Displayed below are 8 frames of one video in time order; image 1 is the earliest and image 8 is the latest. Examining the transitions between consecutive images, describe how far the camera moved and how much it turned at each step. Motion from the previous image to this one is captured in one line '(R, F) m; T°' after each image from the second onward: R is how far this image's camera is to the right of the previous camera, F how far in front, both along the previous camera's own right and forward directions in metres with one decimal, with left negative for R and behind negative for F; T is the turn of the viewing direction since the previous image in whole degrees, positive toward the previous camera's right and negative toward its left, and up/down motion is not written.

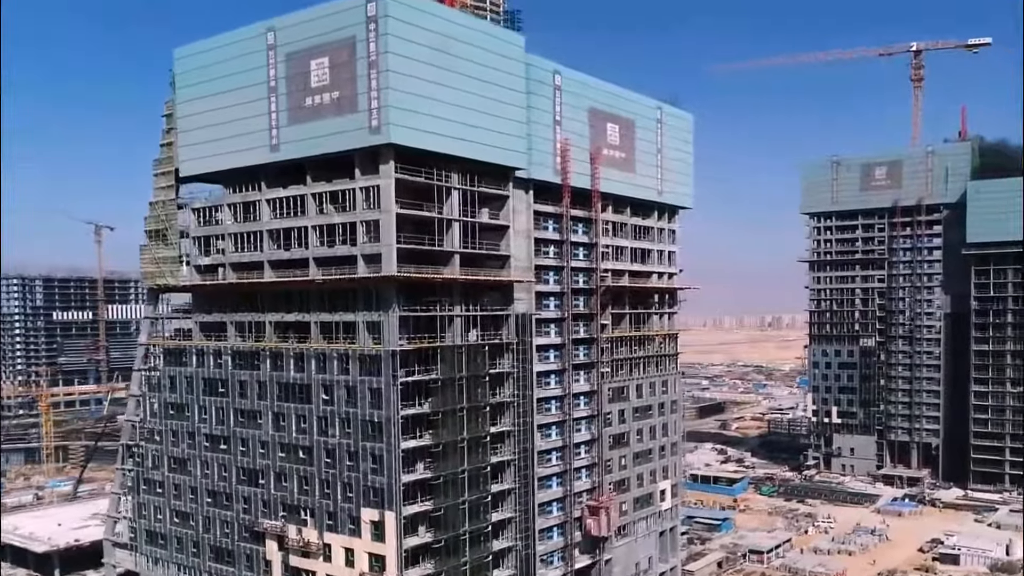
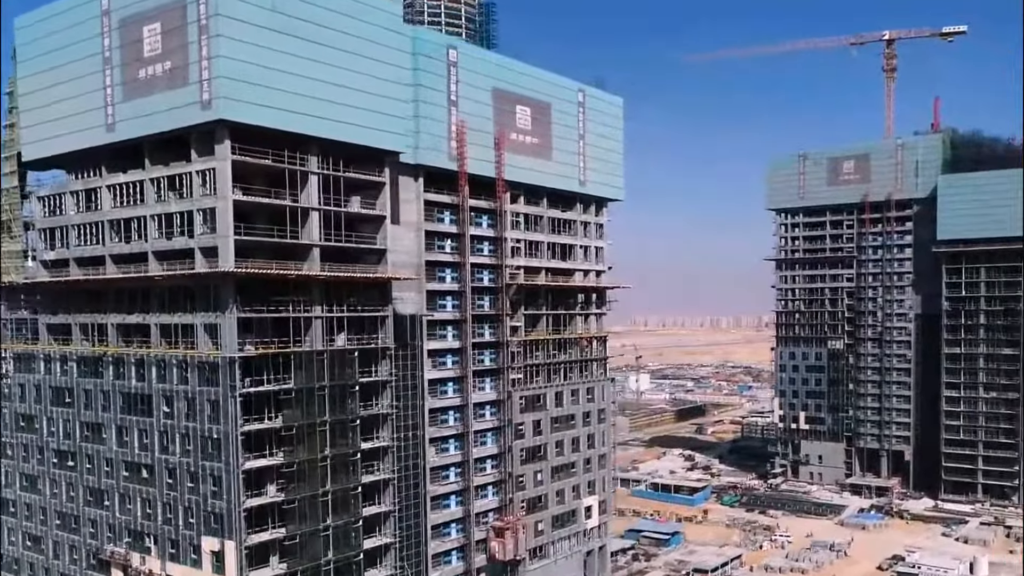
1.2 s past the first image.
(+5.4, +5.4) m; 0°
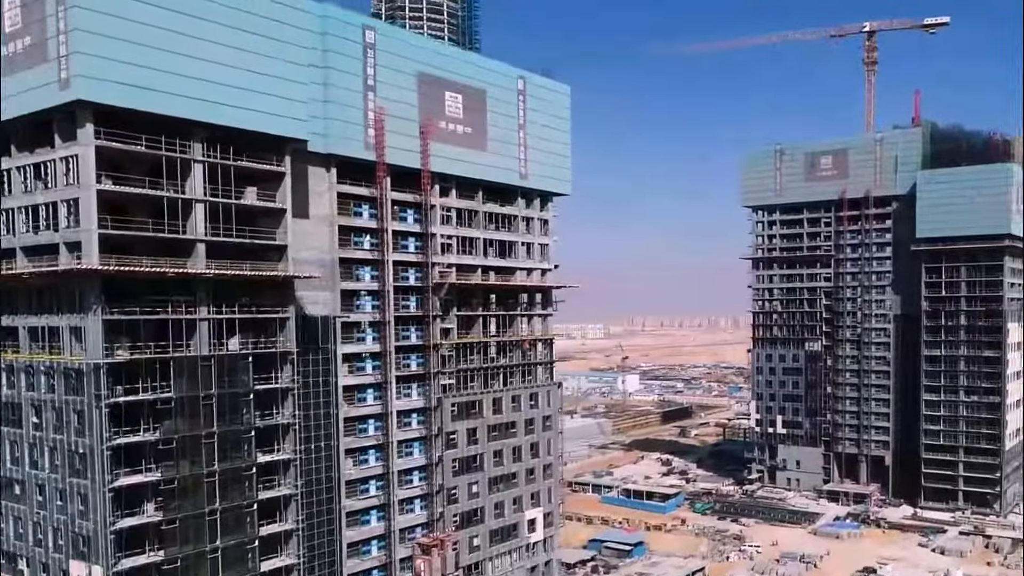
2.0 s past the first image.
(+3.6, +3.6) m; 0°
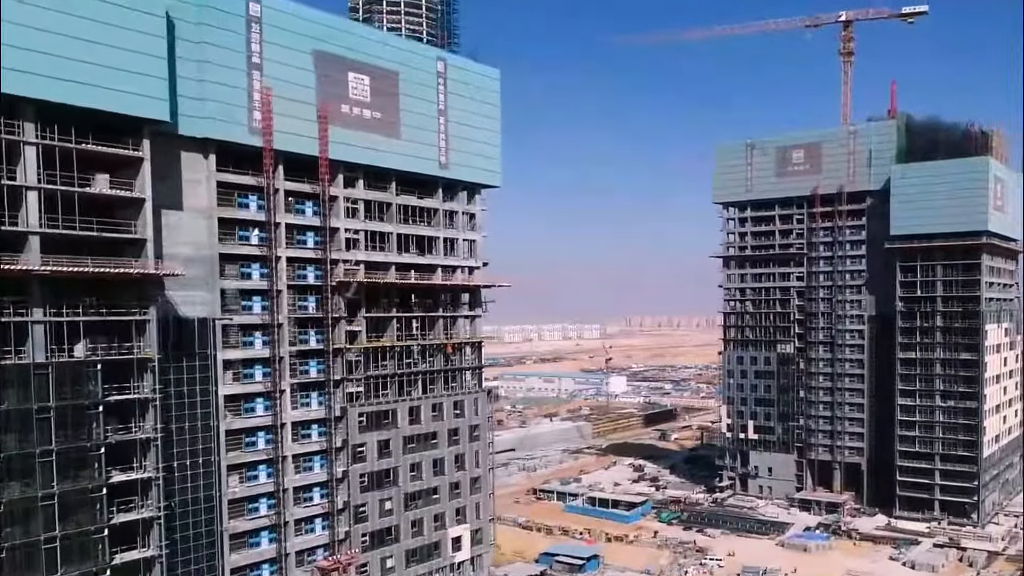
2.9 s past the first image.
(+4.1, +4.3) m; 0°
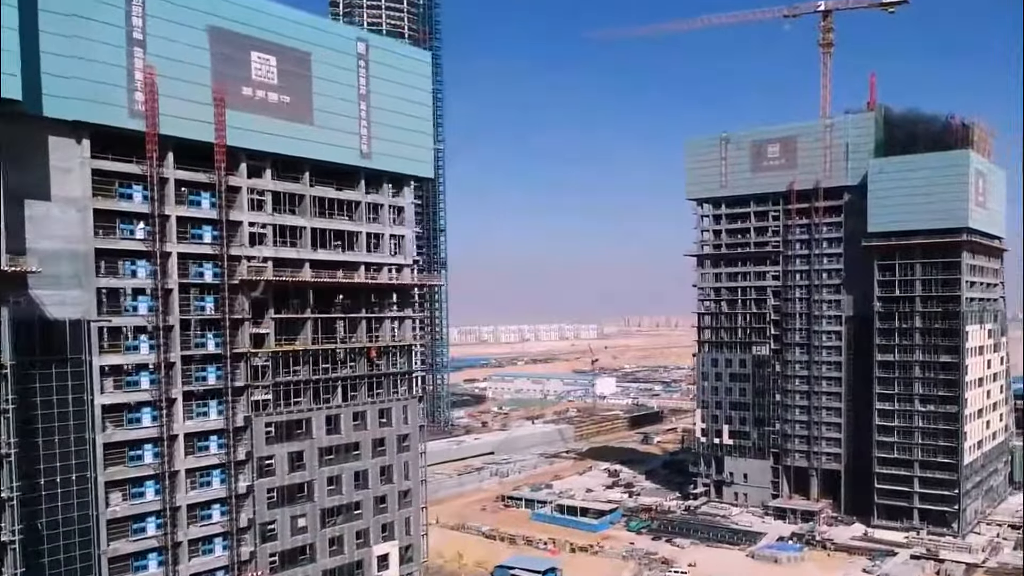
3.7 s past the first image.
(+3.5, +3.8) m; 0°
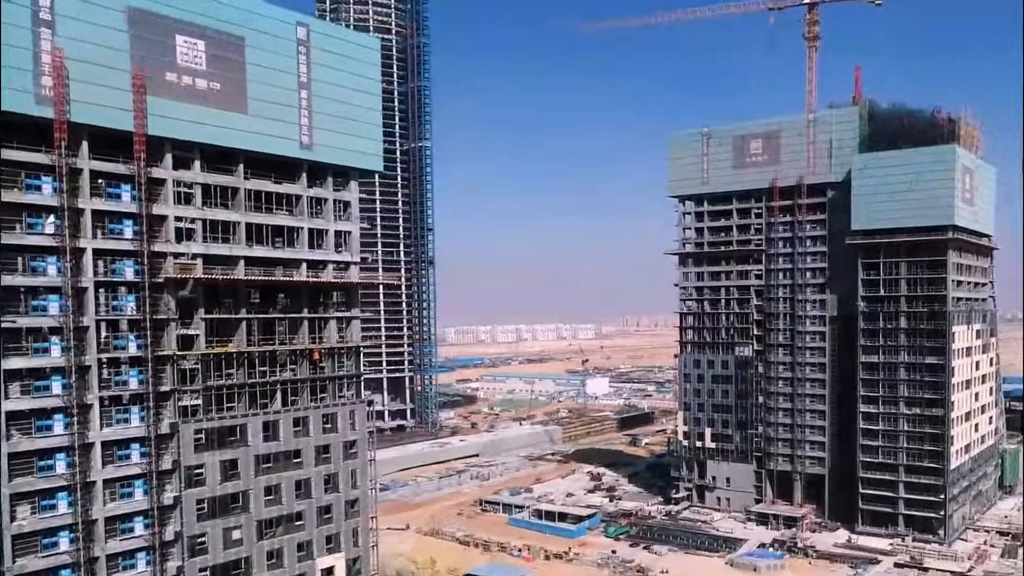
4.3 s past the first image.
(+2.3, +2.6) m; 0°
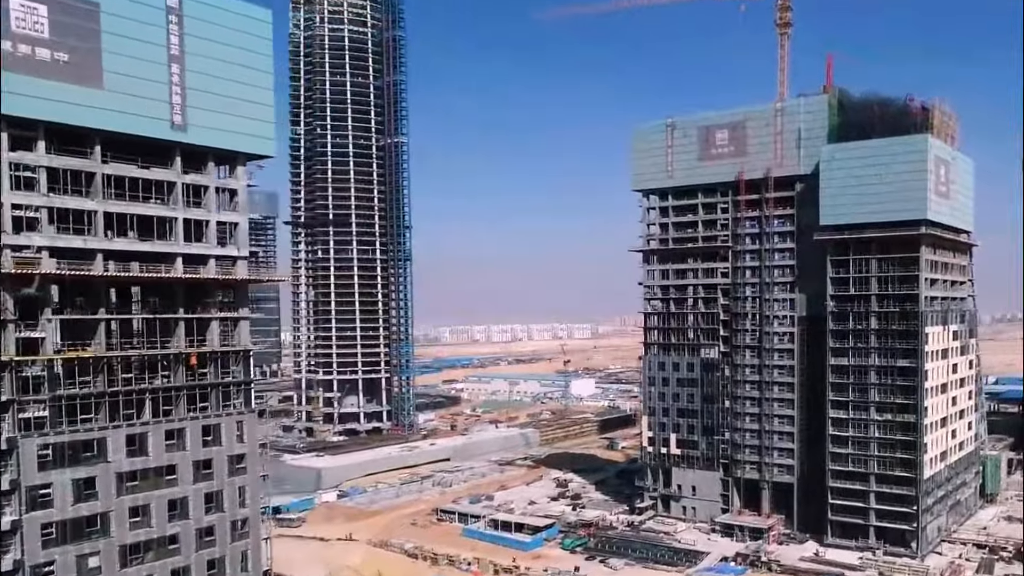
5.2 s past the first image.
(+4.2, +4.8) m; 0°
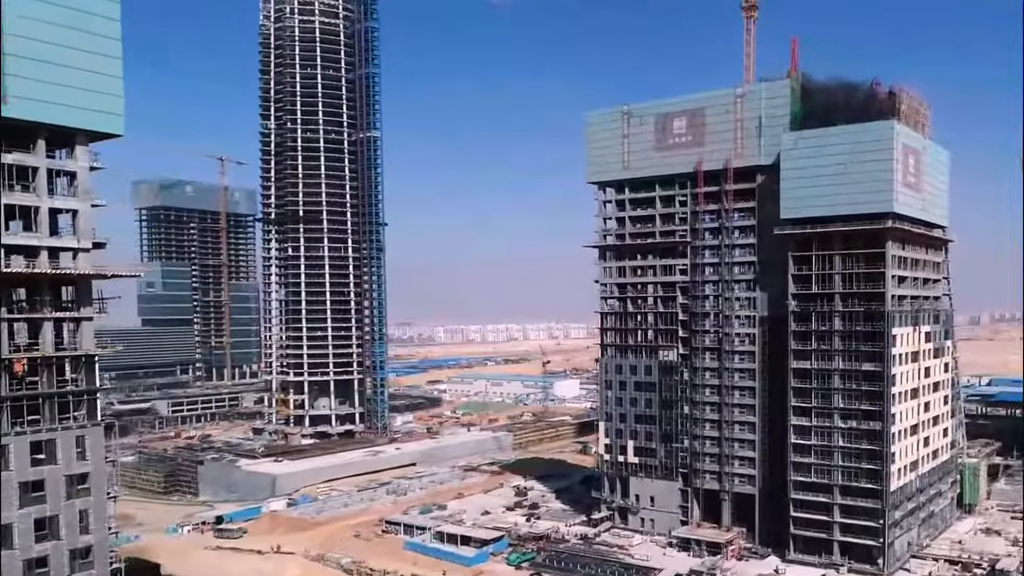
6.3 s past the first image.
(+4.7, +5.4) m; 0°
